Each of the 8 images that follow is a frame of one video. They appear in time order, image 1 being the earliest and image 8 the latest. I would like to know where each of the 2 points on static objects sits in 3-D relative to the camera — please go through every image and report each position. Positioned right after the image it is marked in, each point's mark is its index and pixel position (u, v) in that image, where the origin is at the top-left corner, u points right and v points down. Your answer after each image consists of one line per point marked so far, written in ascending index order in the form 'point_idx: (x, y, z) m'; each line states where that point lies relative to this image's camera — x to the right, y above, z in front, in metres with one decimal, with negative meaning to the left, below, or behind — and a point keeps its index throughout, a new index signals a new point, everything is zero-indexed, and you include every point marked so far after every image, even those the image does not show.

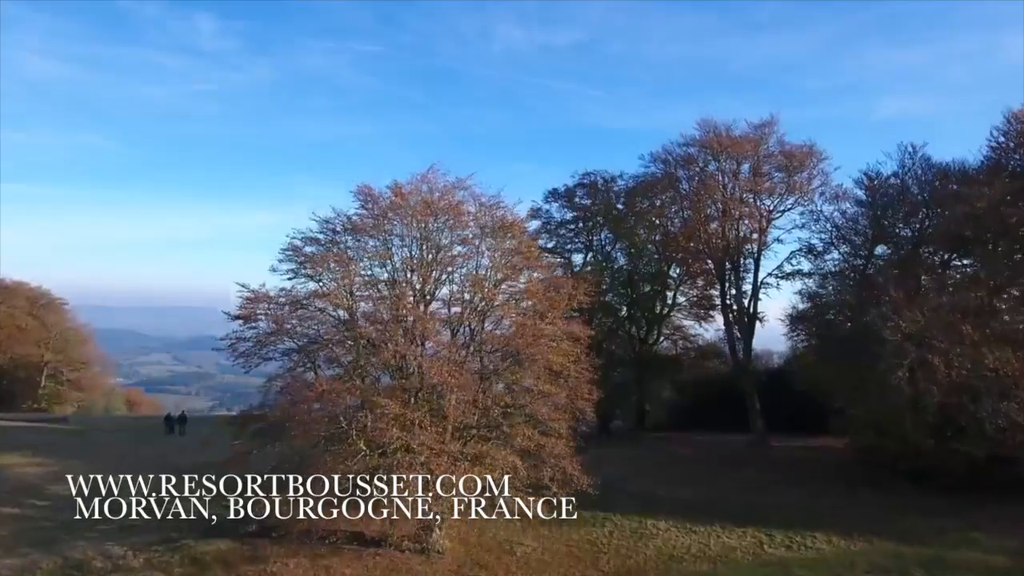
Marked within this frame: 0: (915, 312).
0: (+7.7, -0.5, +16.1) m
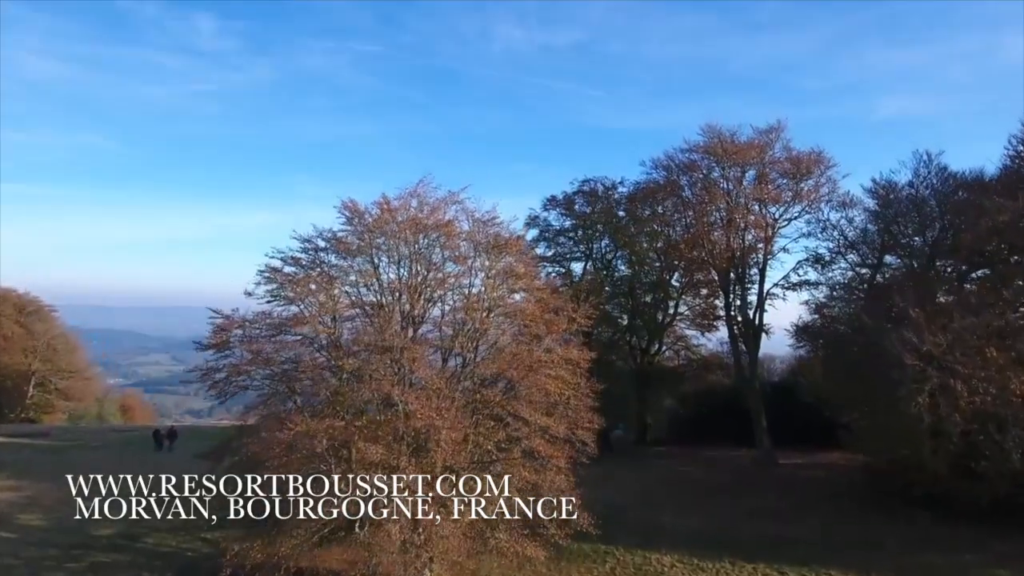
0: (+7.7, -0.8, +15.2) m
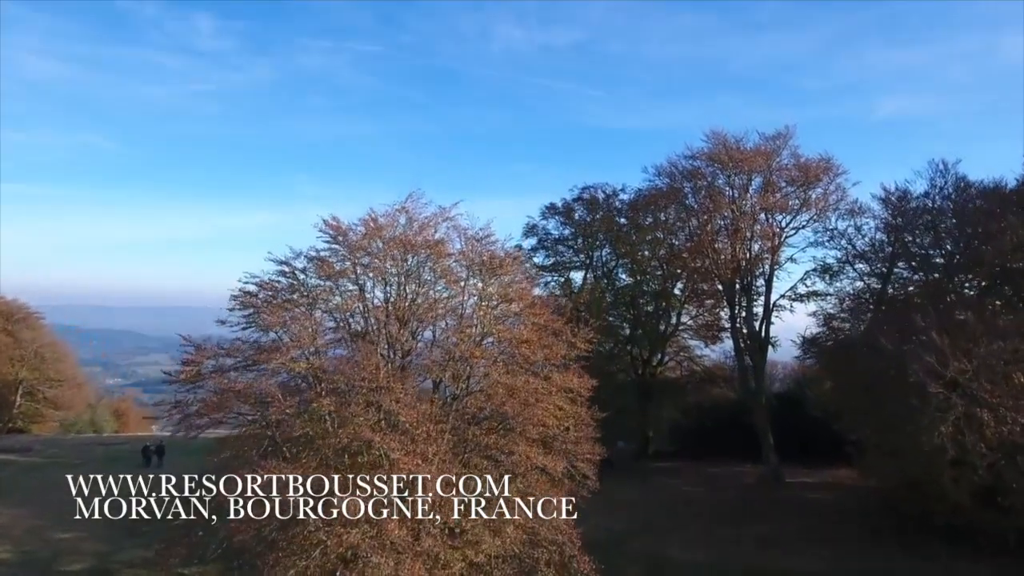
0: (+7.6, -1.2, +14.3) m
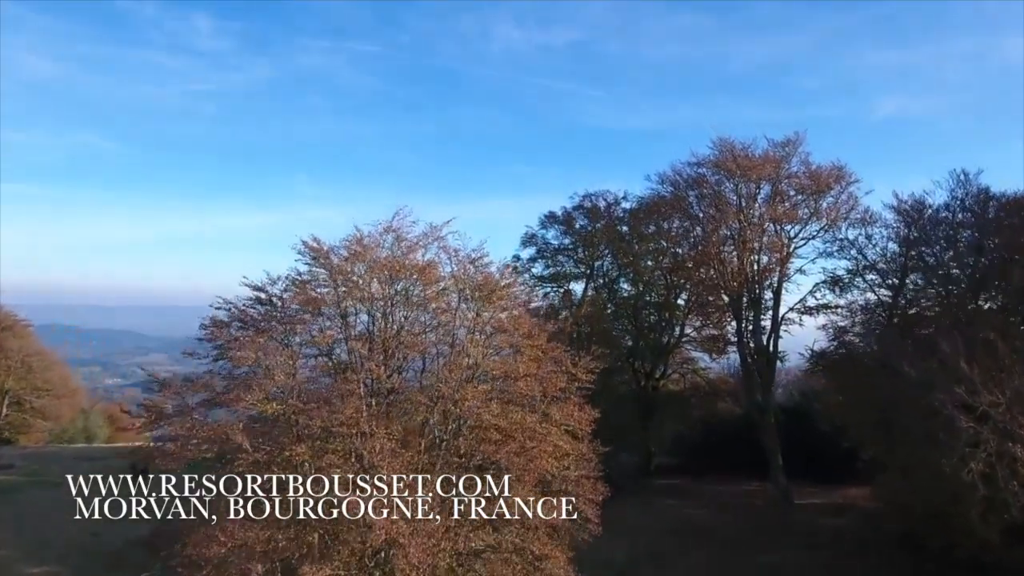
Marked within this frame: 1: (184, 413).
0: (+7.5, -1.6, +13.2) m
1: (-4.1, -1.5, +10.6) m
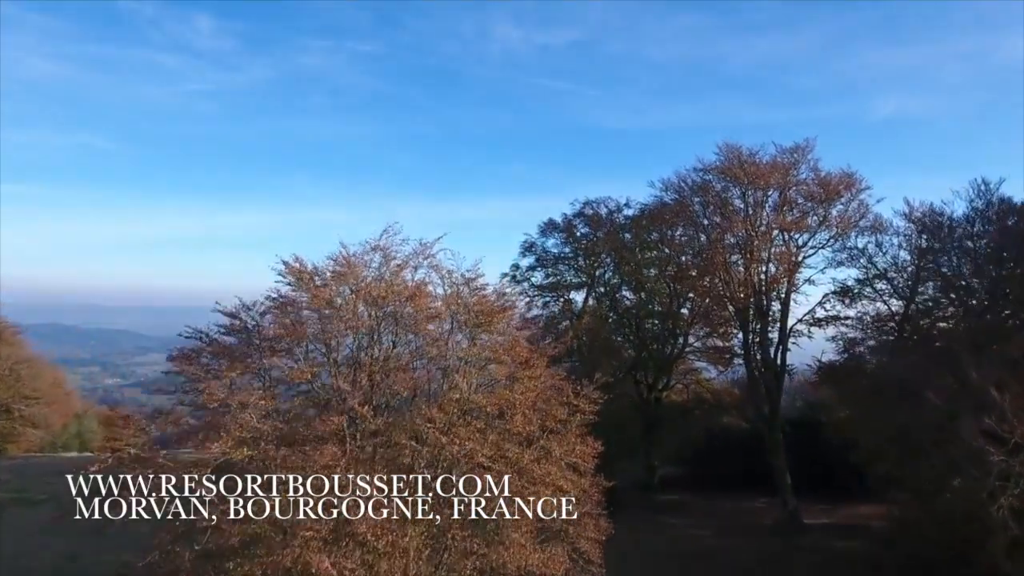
0: (+7.5, -1.9, +12.4) m
1: (-4.2, -1.8, +9.8) m
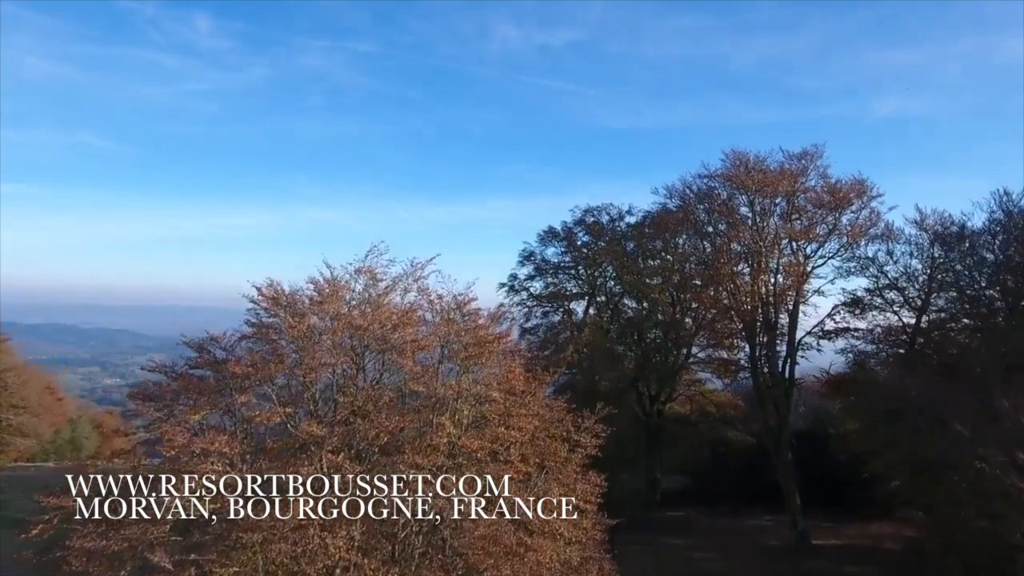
0: (+7.4, -2.2, +11.5) m
1: (-4.2, -2.1, +8.9) m
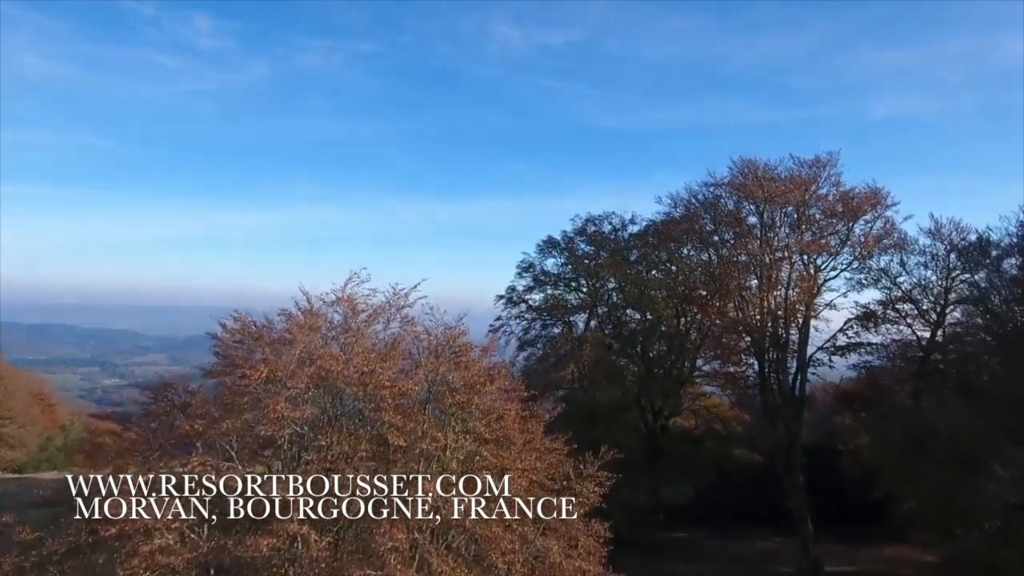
0: (+7.4, -2.6, +10.5) m
1: (-4.3, -2.5, +7.9) m
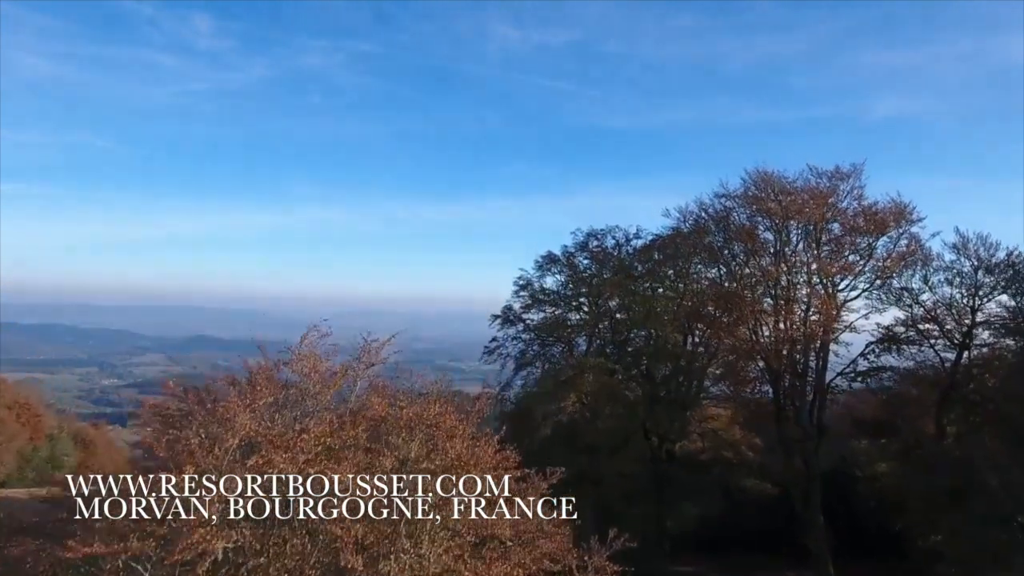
0: (+7.3, -3.1, +8.9) m
1: (-4.4, -3.0, +6.3) m
